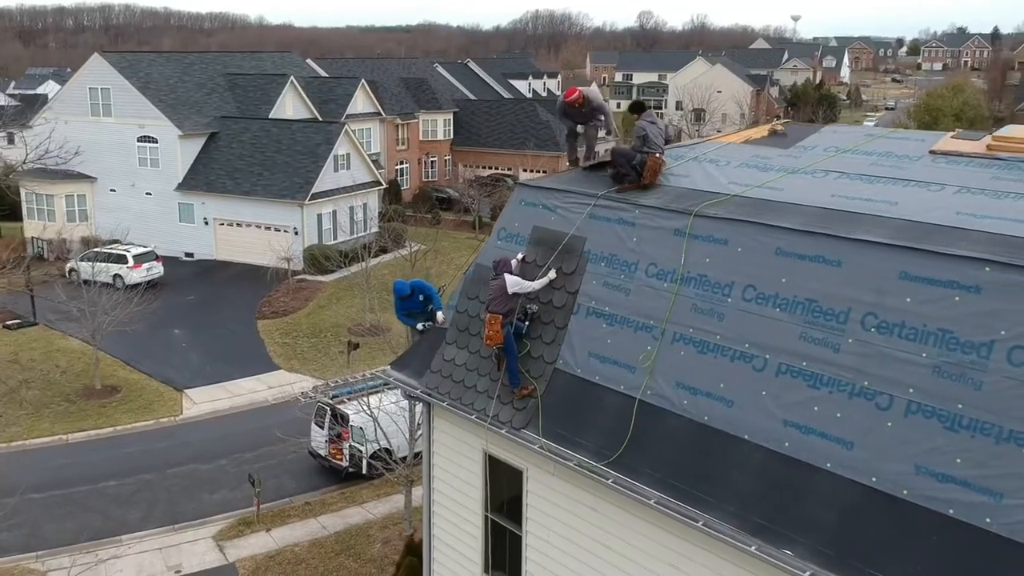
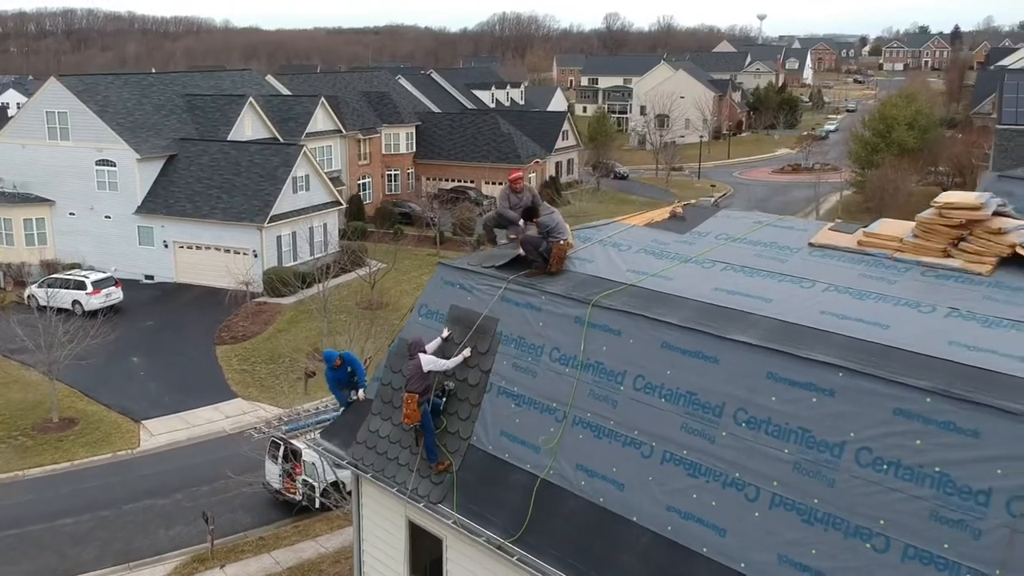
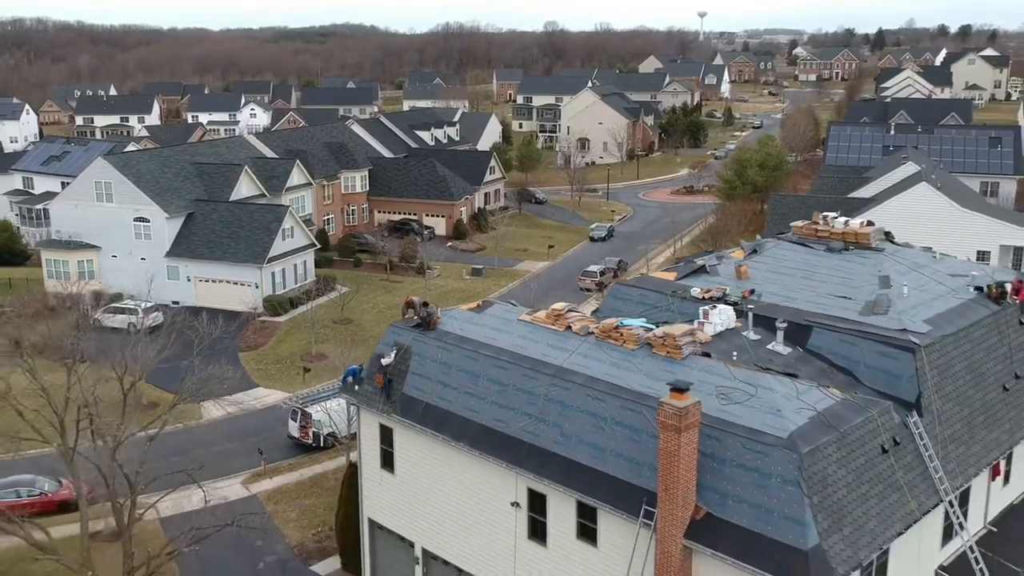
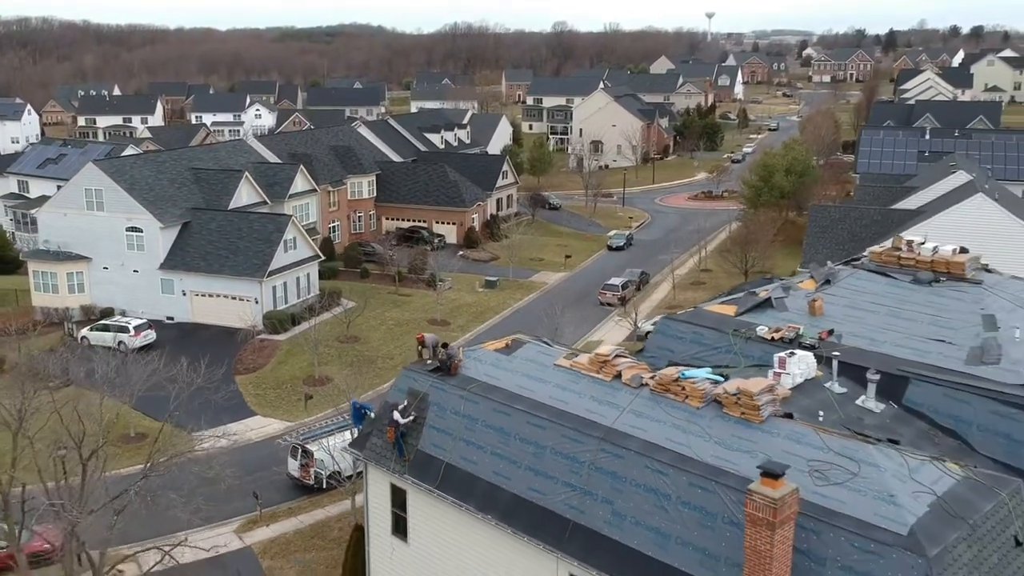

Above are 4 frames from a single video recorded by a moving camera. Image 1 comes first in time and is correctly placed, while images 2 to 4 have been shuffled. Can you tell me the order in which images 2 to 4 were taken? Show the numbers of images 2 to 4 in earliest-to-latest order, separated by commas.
2, 4, 3
